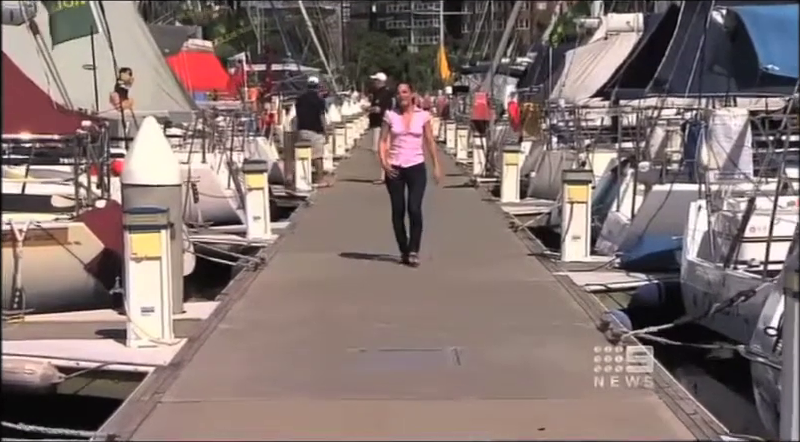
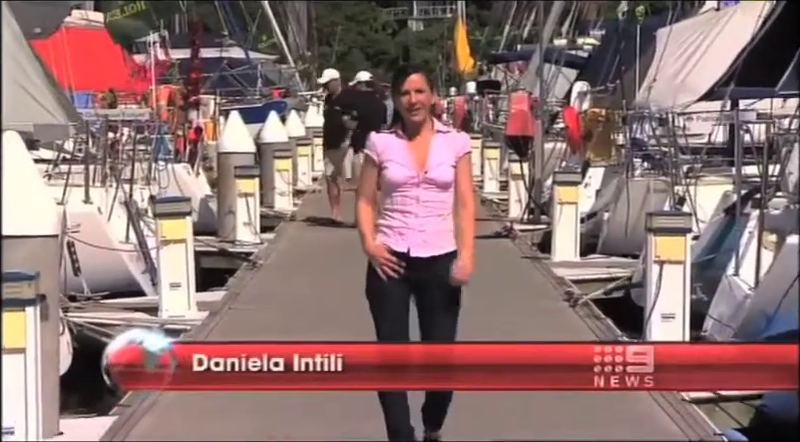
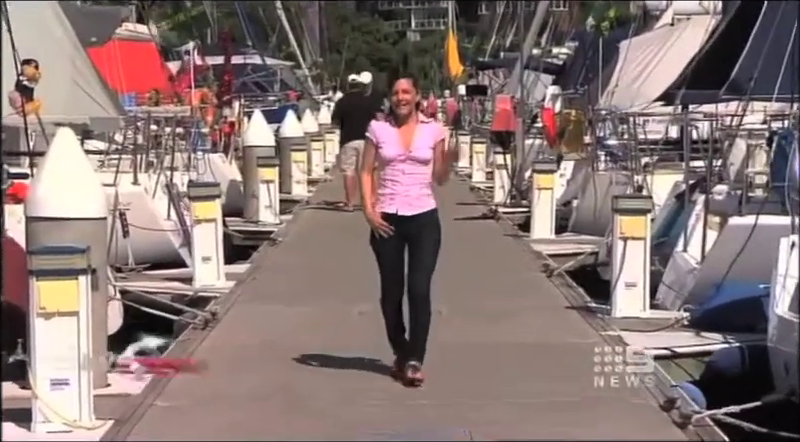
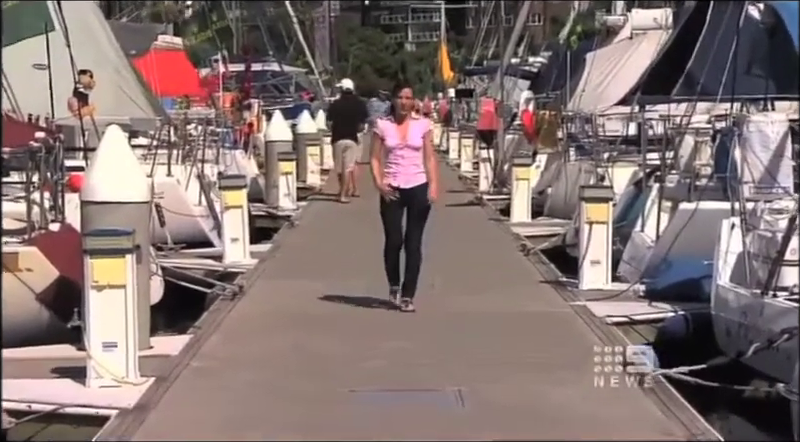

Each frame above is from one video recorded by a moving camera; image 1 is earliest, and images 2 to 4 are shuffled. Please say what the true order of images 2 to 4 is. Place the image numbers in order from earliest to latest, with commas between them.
4, 3, 2
